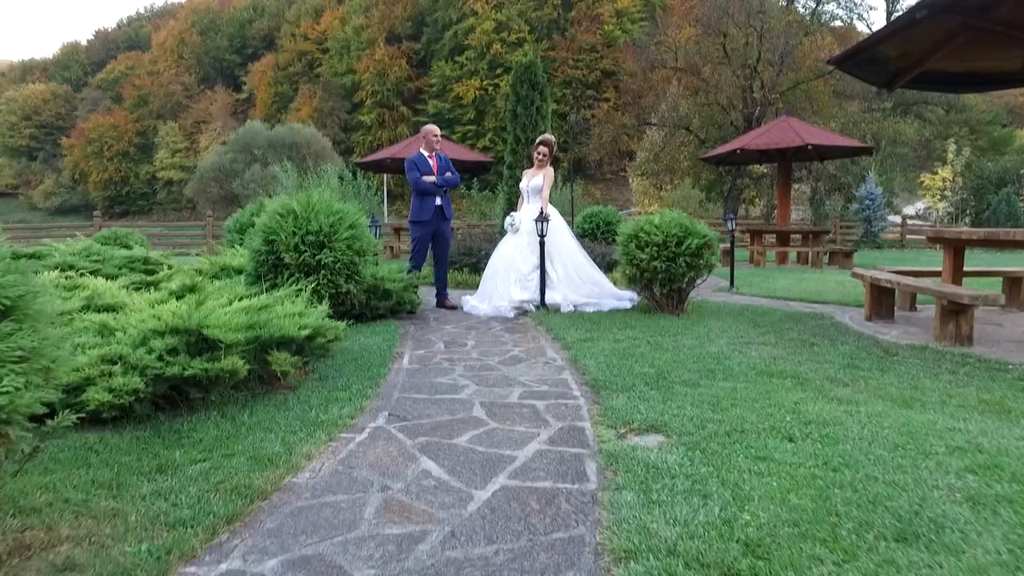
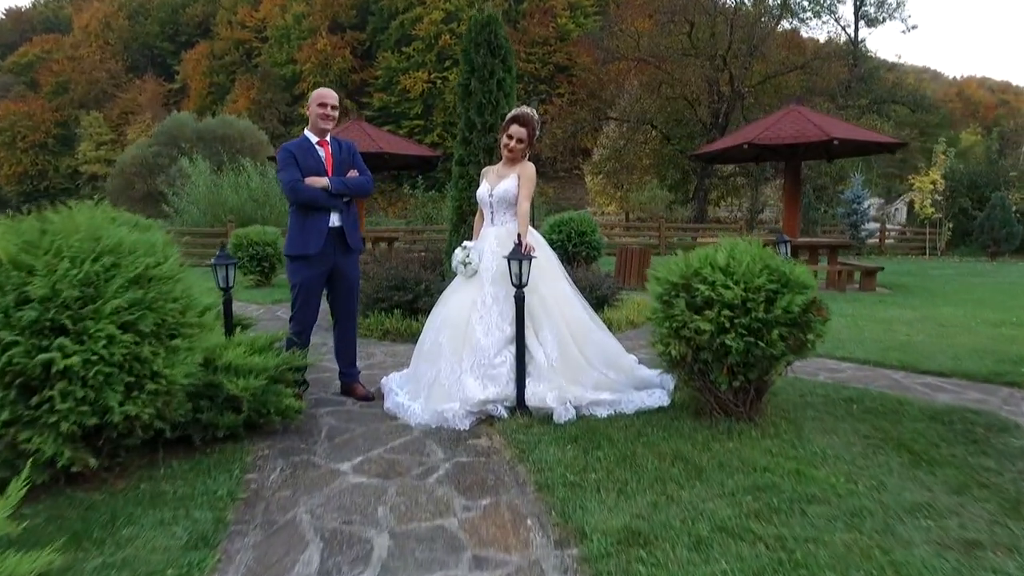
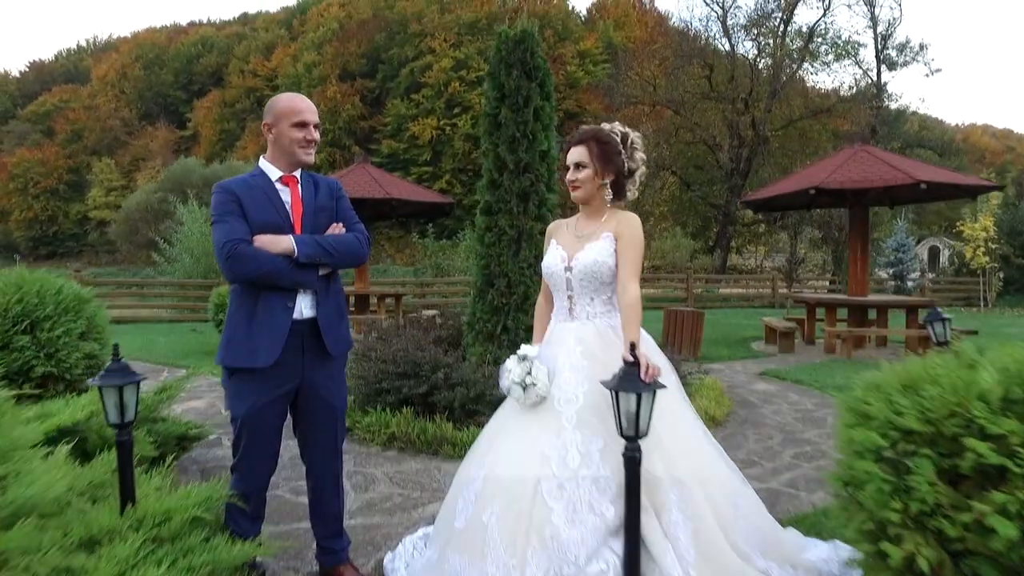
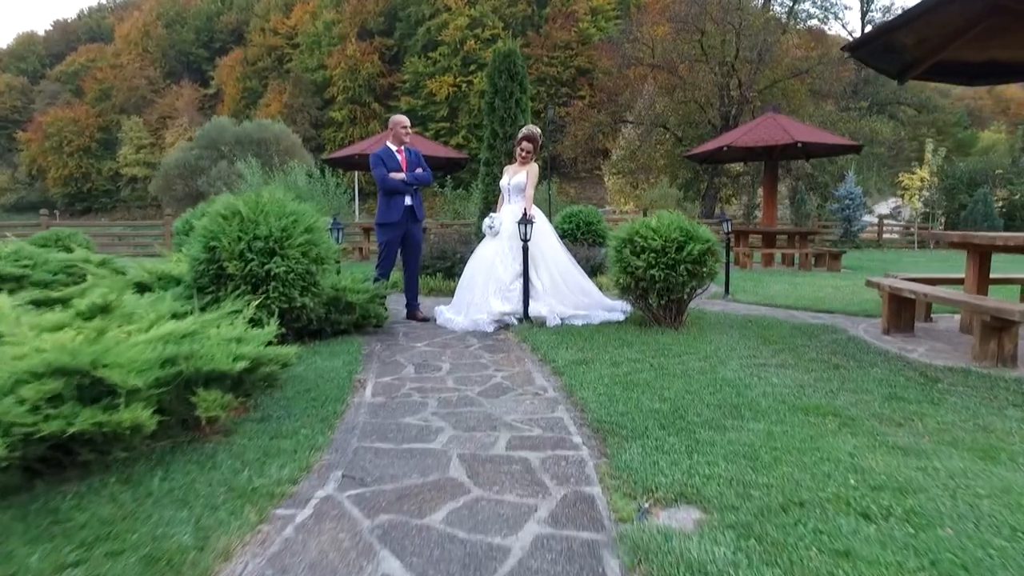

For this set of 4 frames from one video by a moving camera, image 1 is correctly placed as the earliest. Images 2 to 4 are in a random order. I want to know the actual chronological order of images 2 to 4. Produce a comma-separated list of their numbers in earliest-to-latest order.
4, 2, 3
